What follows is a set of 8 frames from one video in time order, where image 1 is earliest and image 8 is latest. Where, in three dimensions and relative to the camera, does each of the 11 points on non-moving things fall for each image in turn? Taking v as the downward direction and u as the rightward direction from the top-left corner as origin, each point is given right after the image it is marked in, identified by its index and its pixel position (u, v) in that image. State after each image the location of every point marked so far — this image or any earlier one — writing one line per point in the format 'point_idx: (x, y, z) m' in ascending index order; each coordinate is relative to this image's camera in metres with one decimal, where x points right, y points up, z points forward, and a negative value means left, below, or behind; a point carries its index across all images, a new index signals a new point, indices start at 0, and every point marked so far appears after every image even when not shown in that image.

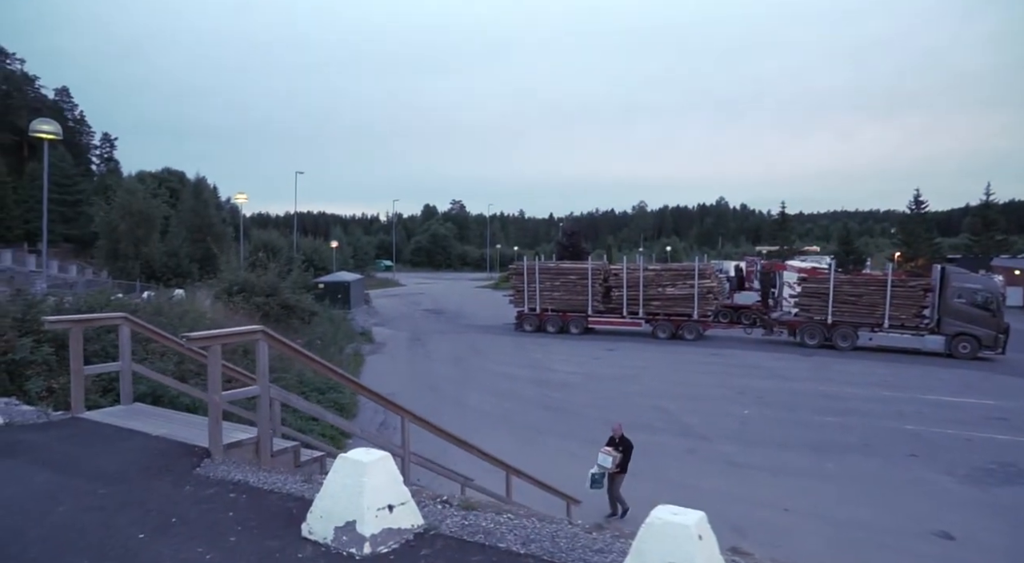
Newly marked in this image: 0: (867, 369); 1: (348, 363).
0: (+10.5, -2.6, +19.5) m
1: (-4.7, -2.4, +19.2) m
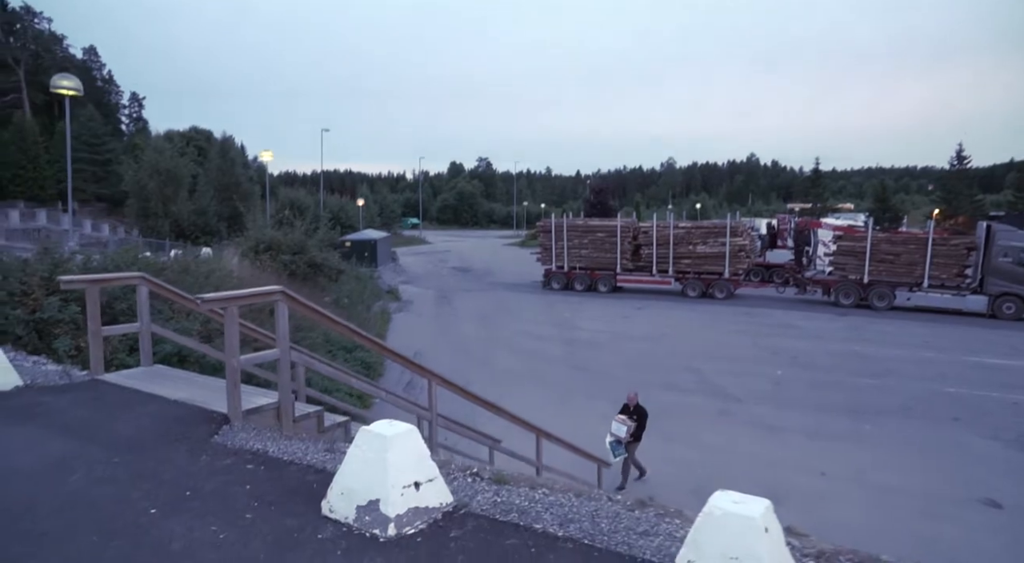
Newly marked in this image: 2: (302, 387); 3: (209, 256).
0: (+11.3, -1.4, +18.9) m
1: (-3.9, -1.1, +19.2) m
2: (-1.7, -0.8, +5.2) m
3: (-7.0, +0.6, +15.2) m
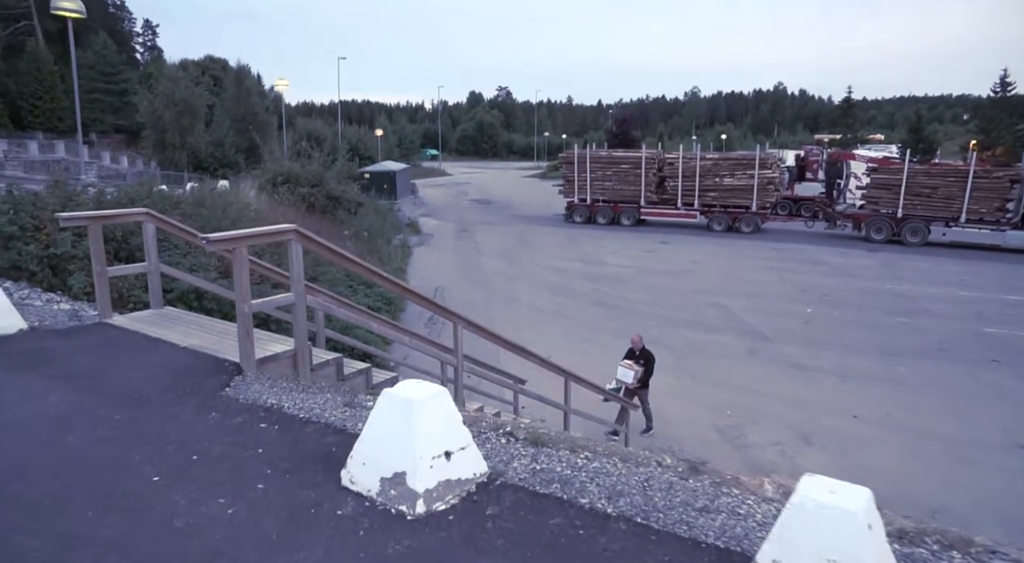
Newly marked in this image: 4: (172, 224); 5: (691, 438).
0: (+11.9, +0.4, +18.2) m
1: (-3.3, +0.8, +18.9) m
2: (-1.4, -0.4, +5.0) m
3: (-6.5, +2.1, +14.9) m
4: (-2.3, +0.4, +4.4) m
5: (+2.4, -2.1, +8.7) m
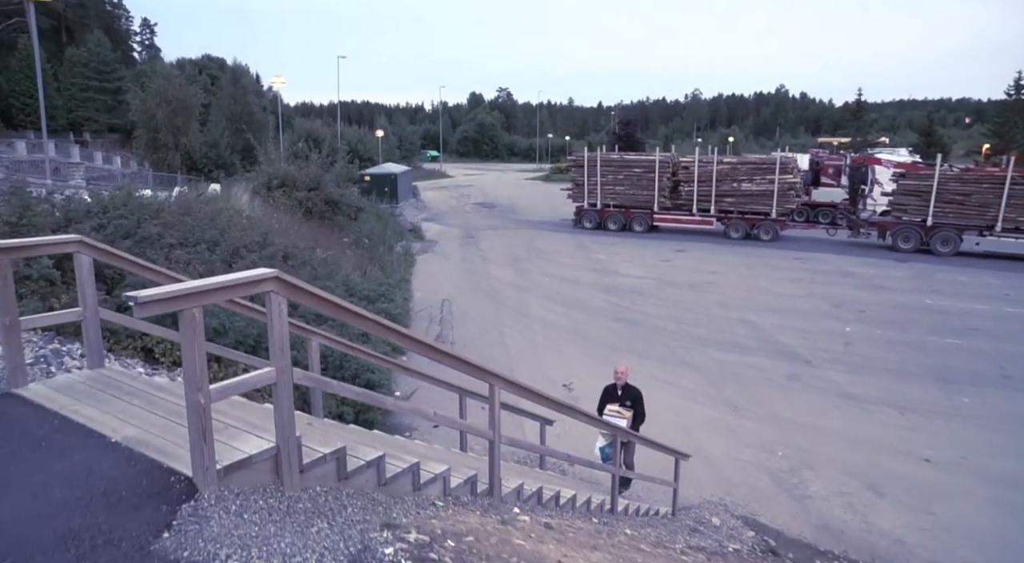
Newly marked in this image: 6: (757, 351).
0: (+12.2, +0.1, +17.1) m
1: (-3.0, +0.5, +17.8) m
2: (-1.1, -0.6, +3.8) m
3: (-6.2, +1.8, +13.8) m
4: (-2.0, +0.1, +3.3) m
5: (+2.7, -2.3, +7.6) m
6: (+4.5, -1.3, +12.2) m
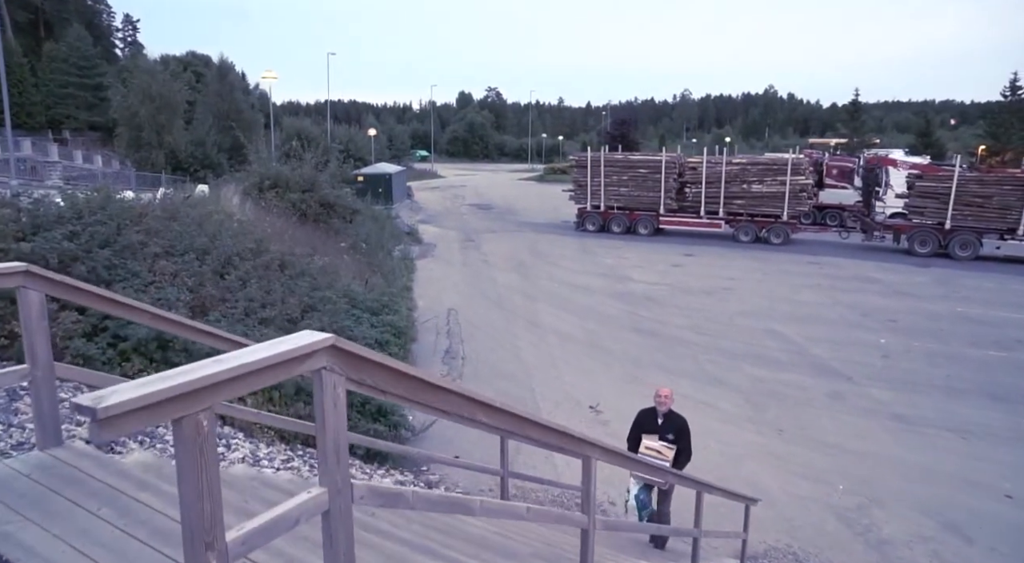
0: (+12.4, -0.1, +16.4) m
1: (-2.9, +0.3, +16.8) m
2: (-0.7, -0.8, +2.9) m
3: (-5.9, +1.7, +12.7) m
4: (-1.5, 0.0, +2.3) m
5: (+3.0, -2.5, +6.7) m
6: (+4.8, -1.5, +11.4) m
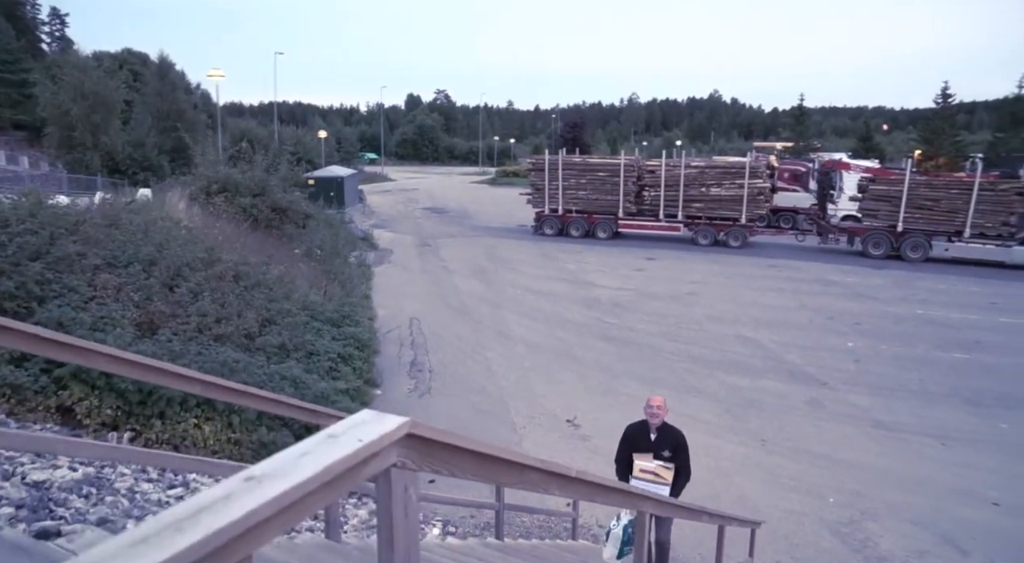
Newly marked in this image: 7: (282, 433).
0: (+11.5, -0.1, +16.9) m
1: (-3.8, +0.1, +16.1) m
2: (-0.6, -0.9, +2.4) m
3: (-6.5, +1.5, +11.8) m
4: (-1.4, -0.2, +1.8) m
5: (+2.9, -2.6, +6.4) m
6: (+4.3, -1.5, +11.3) m
7: (-2.3, -1.5, +6.5) m
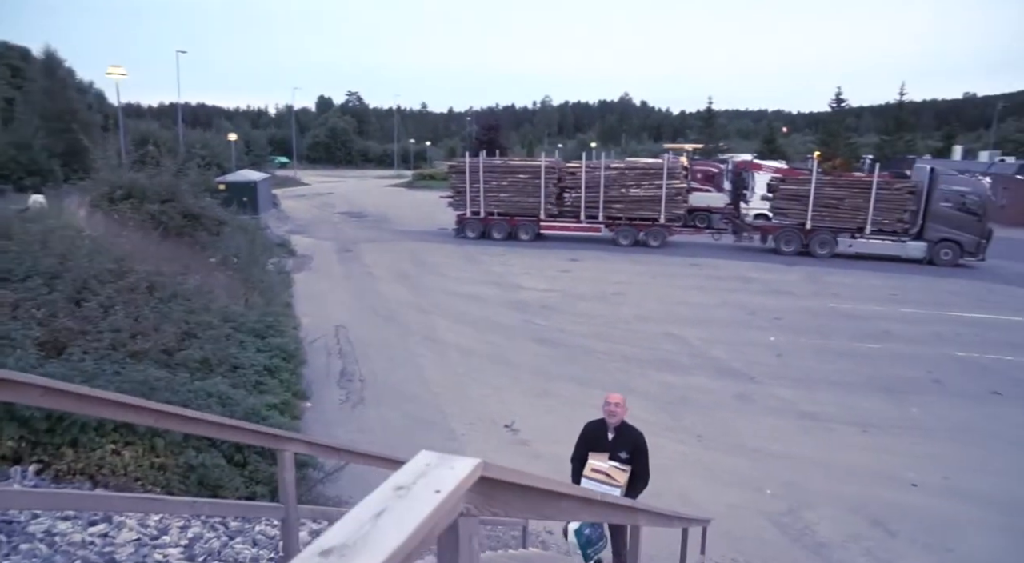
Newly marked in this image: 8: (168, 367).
0: (+9.6, 0.0, +18.0) m
1: (-5.4, -0.1, +15.4) m
2: (-0.6, -1.0, +2.1) m
3: (-7.7, +1.2, +10.8) m
4: (-1.3, -0.2, +1.4) m
5: (+2.4, -2.6, +6.6) m
6: (+3.2, -1.5, +11.5) m
7: (-2.8, -1.6, +6.1) m
8: (-3.9, -1.0, +7.3) m
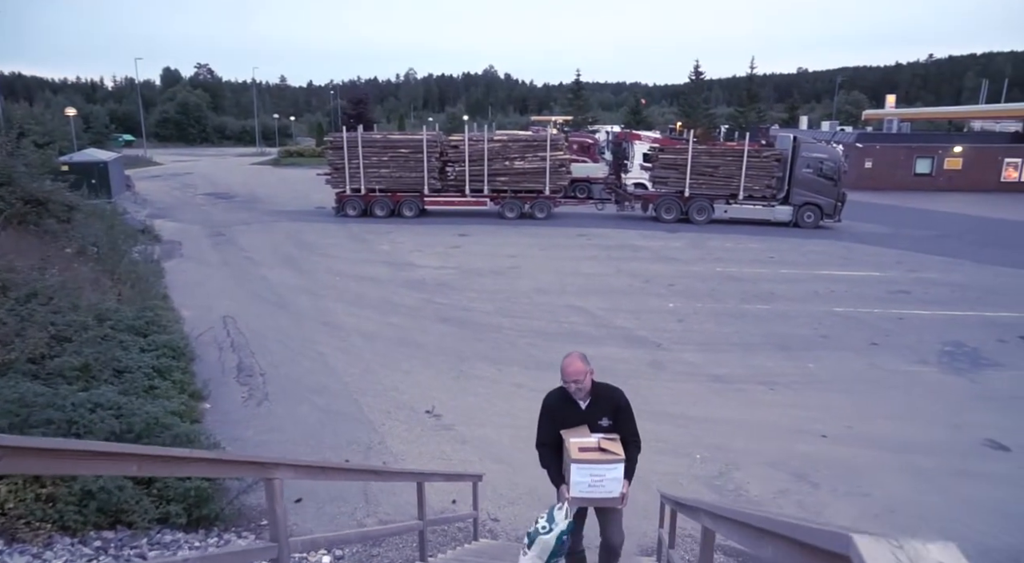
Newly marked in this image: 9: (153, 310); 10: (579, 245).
0: (+6.7, +1.1, +19.1) m
1: (-7.6, +0.1, +13.9) m
2: (-0.3, -0.9, +1.8) m
3: (-9.0, +1.1, +8.9) m
4: (-0.9, -0.3, +0.9) m
5: (+1.8, -2.3, +6.7) m
6: (+1.7, -1.0, +11.7) m
7: (-3.2, -1.6, +5.2) m
8: (-4.5, -0.9, +6.3) m
9: (-5.6, -0.5, +10.3) m
10: (+2.1, +1.1, +19.6) m
